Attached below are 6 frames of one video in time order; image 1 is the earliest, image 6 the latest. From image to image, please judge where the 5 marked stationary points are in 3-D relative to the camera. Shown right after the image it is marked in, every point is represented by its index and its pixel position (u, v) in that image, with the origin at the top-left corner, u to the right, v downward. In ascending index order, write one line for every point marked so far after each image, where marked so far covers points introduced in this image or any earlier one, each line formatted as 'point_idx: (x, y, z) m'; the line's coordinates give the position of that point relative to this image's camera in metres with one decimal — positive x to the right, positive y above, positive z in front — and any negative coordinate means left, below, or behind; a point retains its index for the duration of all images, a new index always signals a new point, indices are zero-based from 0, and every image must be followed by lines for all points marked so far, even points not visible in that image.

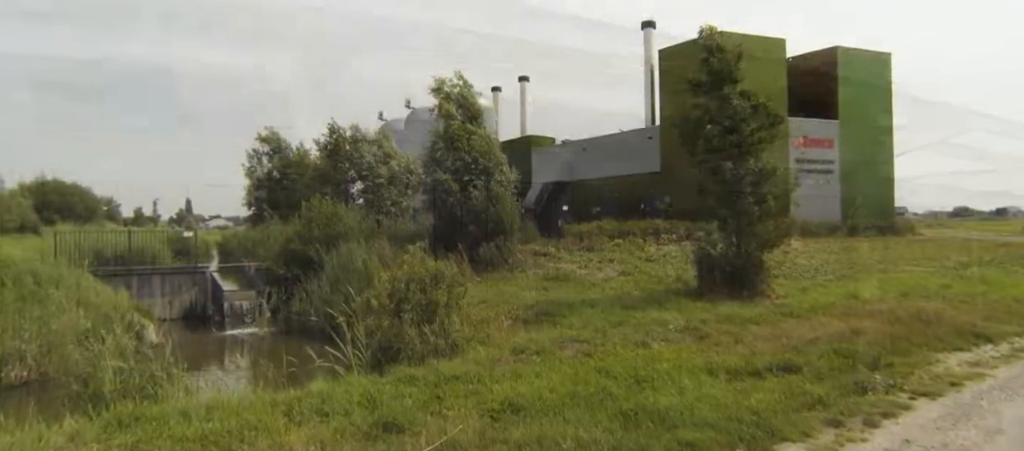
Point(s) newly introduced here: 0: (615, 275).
0: (+2.3, -1.1, +14.4) m
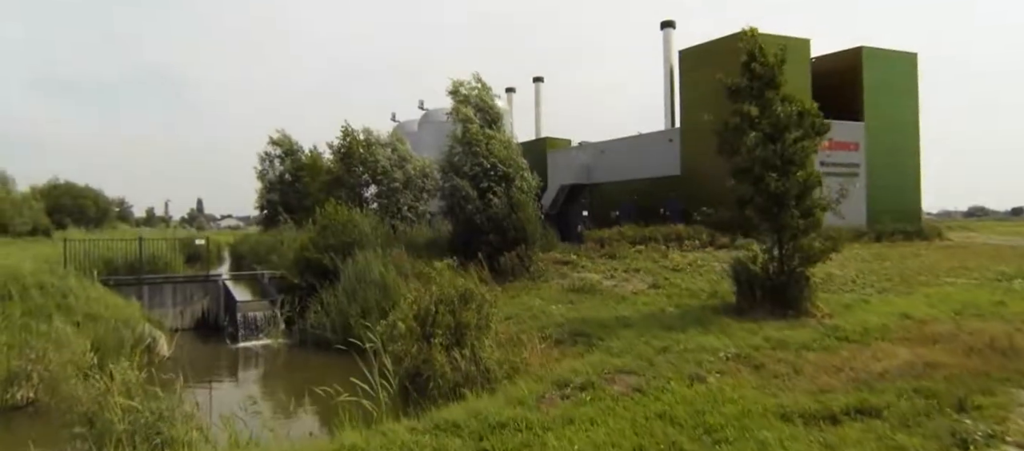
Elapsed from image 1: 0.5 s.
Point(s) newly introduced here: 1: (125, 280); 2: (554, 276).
0: (+2.8, -1.4, +13.8) m
1: (-9.1, -1.3, +15.7) m
2: (+1.1, -1.2, +16.2) m
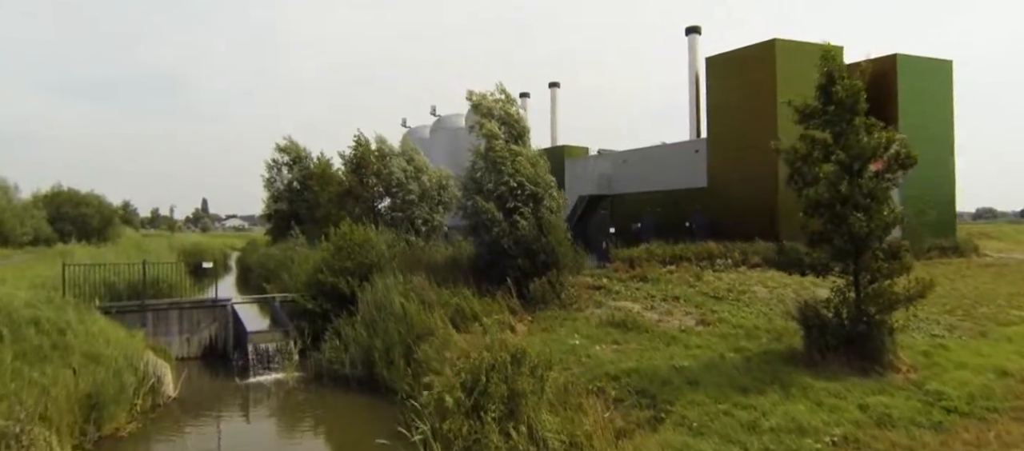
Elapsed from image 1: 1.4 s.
0: (+3.5, -1.9, +12.7) m
1: (-8.4, -1.8, +14.7) m
2: (+1.8, -1.8, +15.1) m
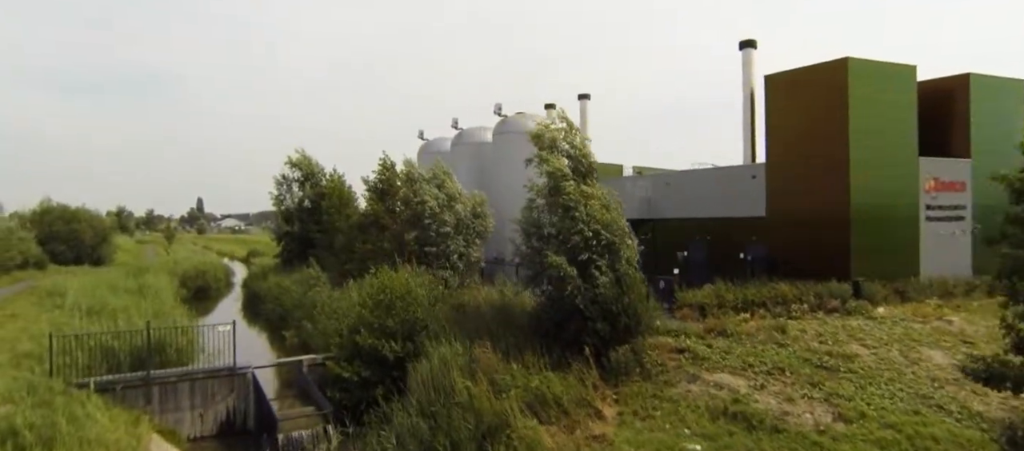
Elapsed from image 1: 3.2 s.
0: (+5.0, -3.1, +10.3) m
1: (-6.9, -2.8, +12.2) m
2: (+3.3, -2.9, +12.7) m
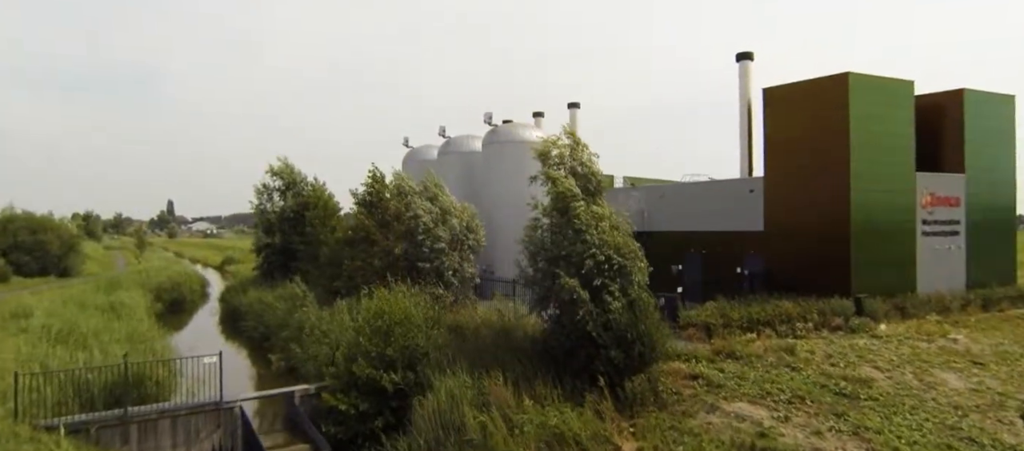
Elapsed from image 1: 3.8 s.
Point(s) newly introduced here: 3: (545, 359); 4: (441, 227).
0: (+5.2, -3.5, +9.7) m
1: (-6.7, -3.2, +11.1) m
2: (+3.4, -3.4, +12.1) m
3: (+0.6, -2.6, +13.1) m
4: (-2.1, 0.0, +19.4) m
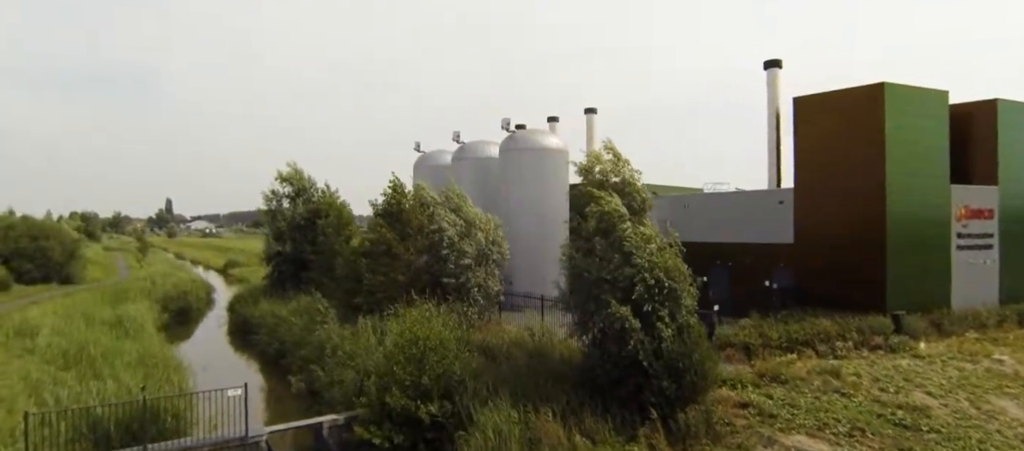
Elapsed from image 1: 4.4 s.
0: (+6.0, -3.9, +9.0) m
1: (-6.0, -3.6, +10.3) m
2: (+4.2, -3.7, +11.3) m
3: (+1.4, -3.0, +12.4) m
4: (-1.3, -0.4, +18.6) m
